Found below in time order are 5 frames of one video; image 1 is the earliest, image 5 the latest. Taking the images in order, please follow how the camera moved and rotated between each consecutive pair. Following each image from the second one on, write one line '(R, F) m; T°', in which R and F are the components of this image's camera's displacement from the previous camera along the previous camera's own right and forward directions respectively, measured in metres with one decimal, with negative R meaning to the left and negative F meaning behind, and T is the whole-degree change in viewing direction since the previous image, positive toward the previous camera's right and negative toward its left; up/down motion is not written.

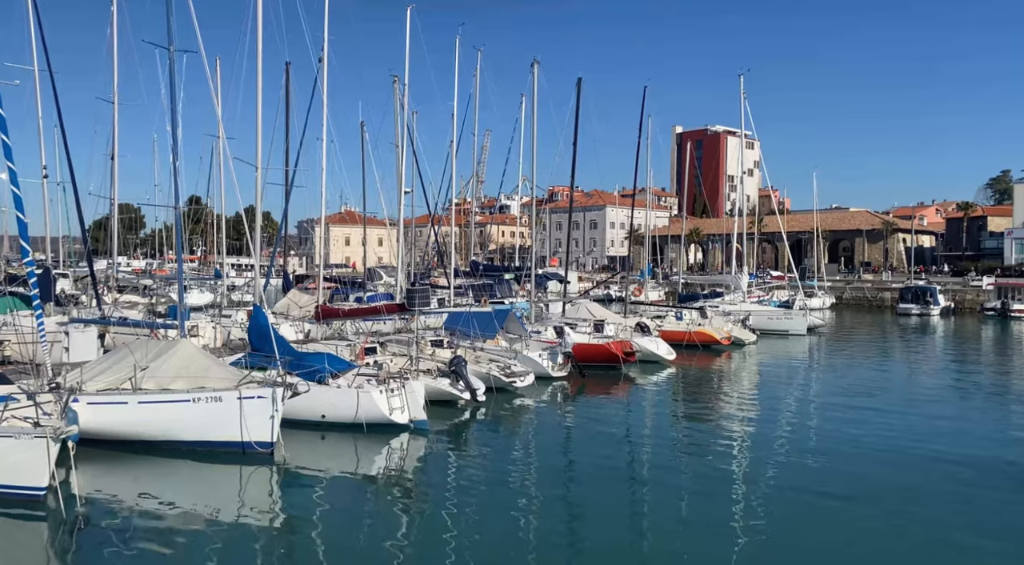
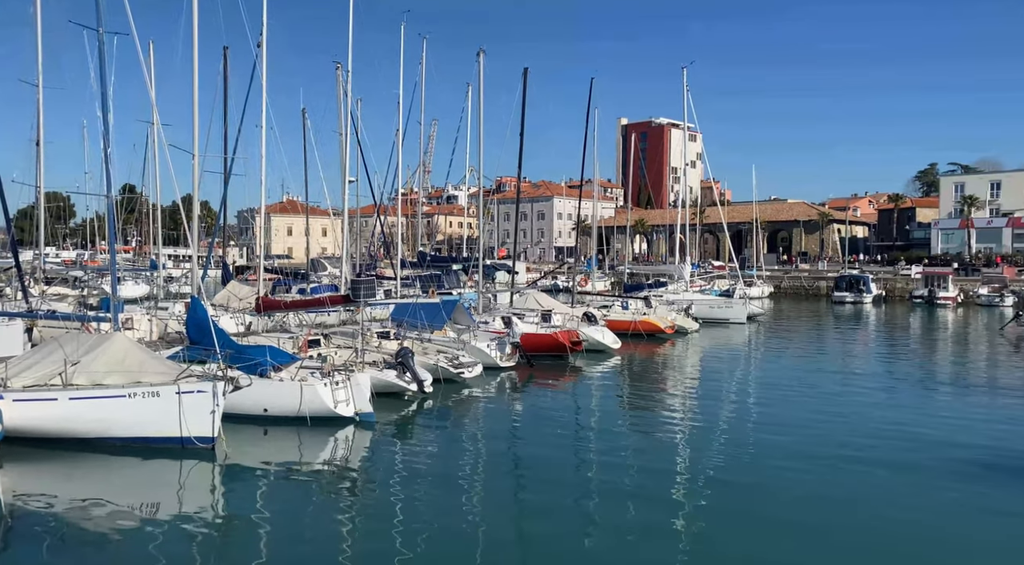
(0.0, +0.3) m; +3°
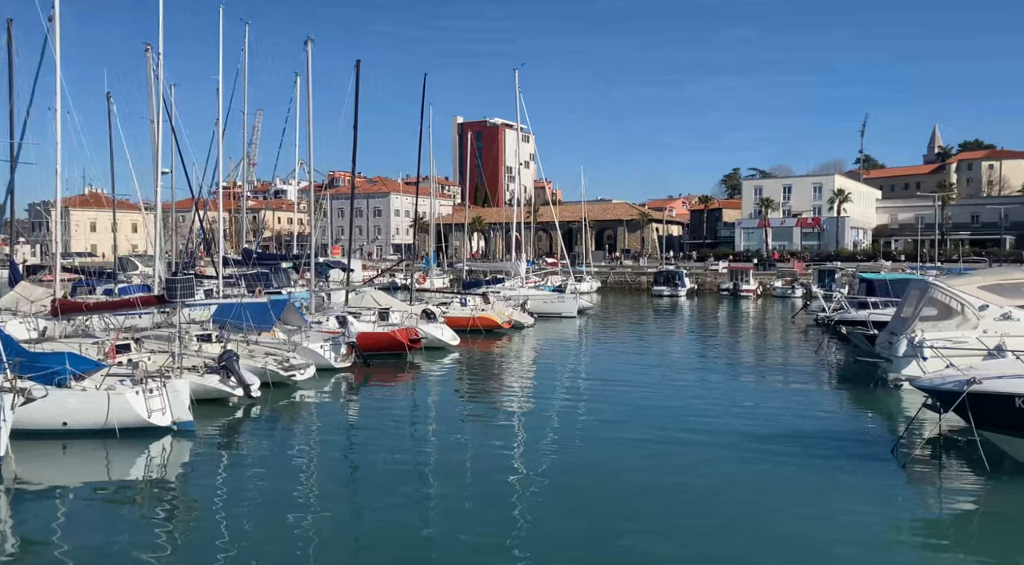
(+0.2, +1.1) m; +9°
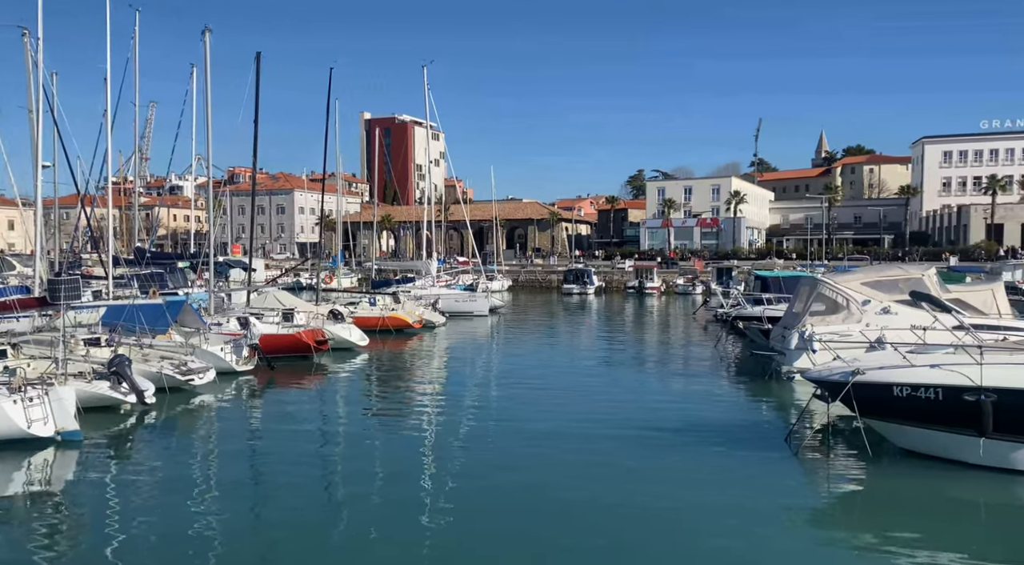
(+0.1, +0.9) m; +5°
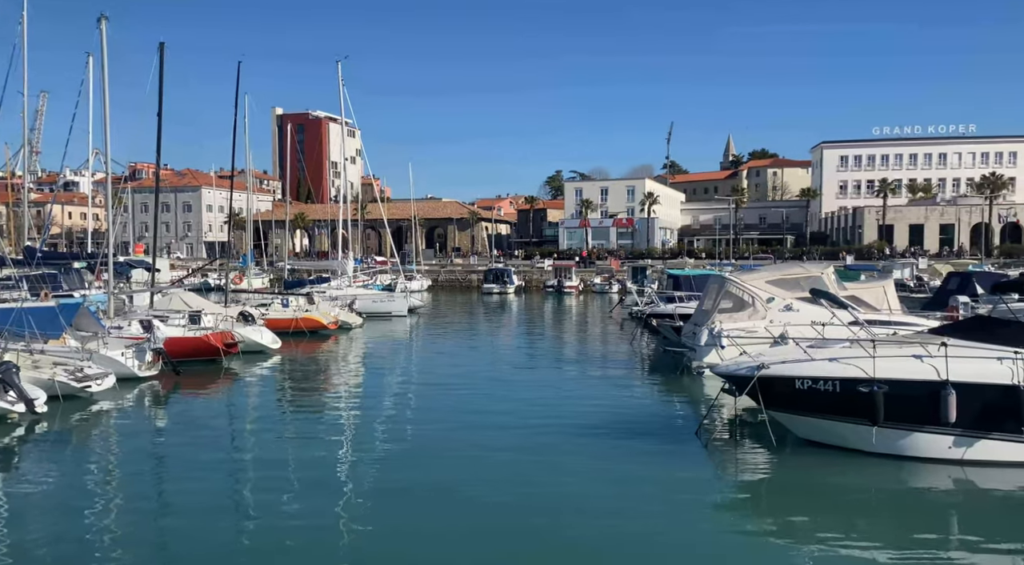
(+0.1, +1.2) m; +4°
